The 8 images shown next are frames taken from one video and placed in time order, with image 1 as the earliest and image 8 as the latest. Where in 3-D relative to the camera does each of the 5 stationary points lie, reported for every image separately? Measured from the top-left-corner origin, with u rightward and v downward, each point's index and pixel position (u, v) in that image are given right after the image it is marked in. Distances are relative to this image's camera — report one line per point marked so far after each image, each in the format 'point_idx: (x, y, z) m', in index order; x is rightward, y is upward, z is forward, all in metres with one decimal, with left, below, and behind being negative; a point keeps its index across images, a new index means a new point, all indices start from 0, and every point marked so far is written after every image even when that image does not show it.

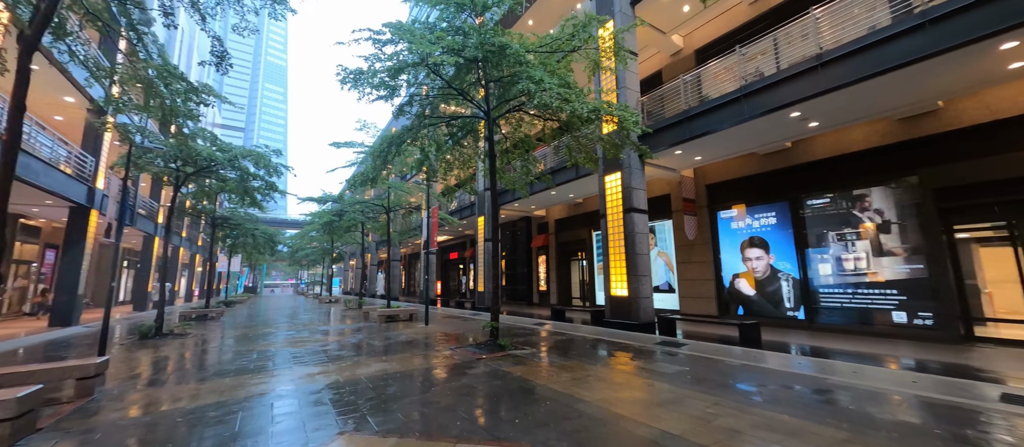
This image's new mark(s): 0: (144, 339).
0: (-12.5, -3.9, +12.8) m
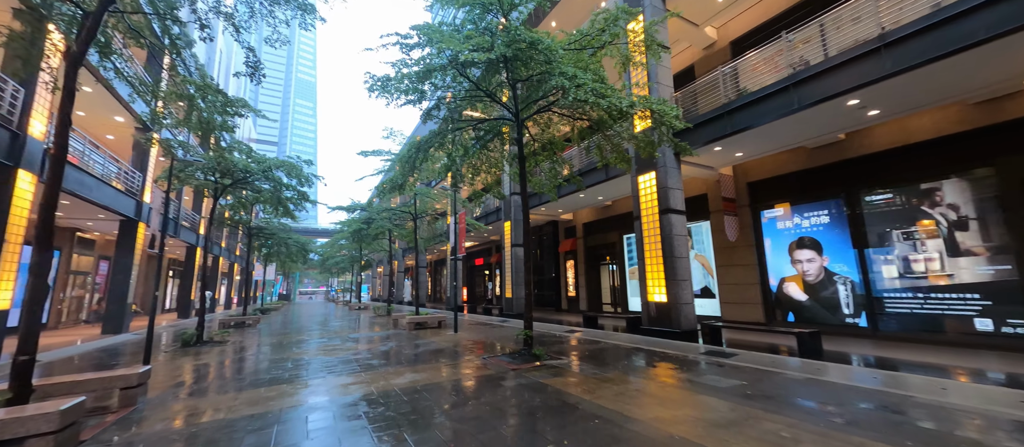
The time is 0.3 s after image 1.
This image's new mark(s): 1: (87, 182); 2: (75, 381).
0: (-11.4, -4.3, +13.1) m
1: (-16.6, +1.6, +14.7) m
2: (-6.8, -2.5, +5.9) m
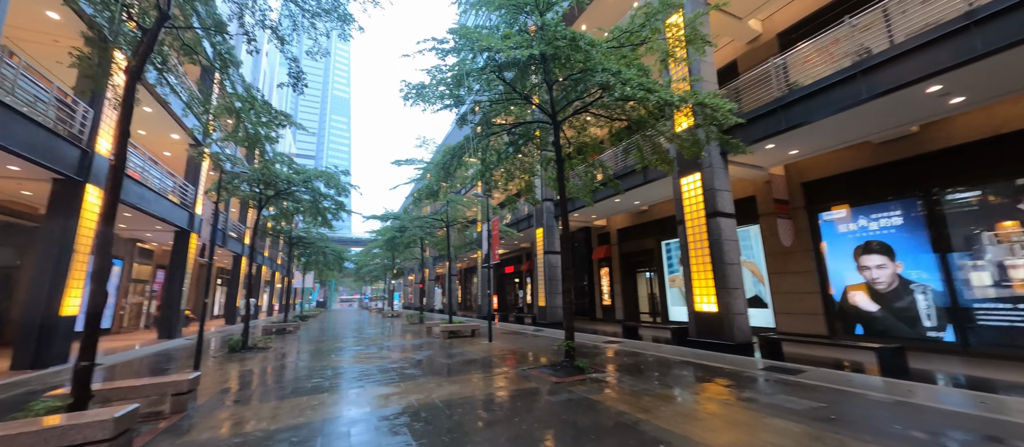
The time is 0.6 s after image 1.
0: (-10.2, -4.6, +13.6) m
1: (-15.3, +1.2, +15.6) m
2: (-6.1, -2.6, +6.0) m
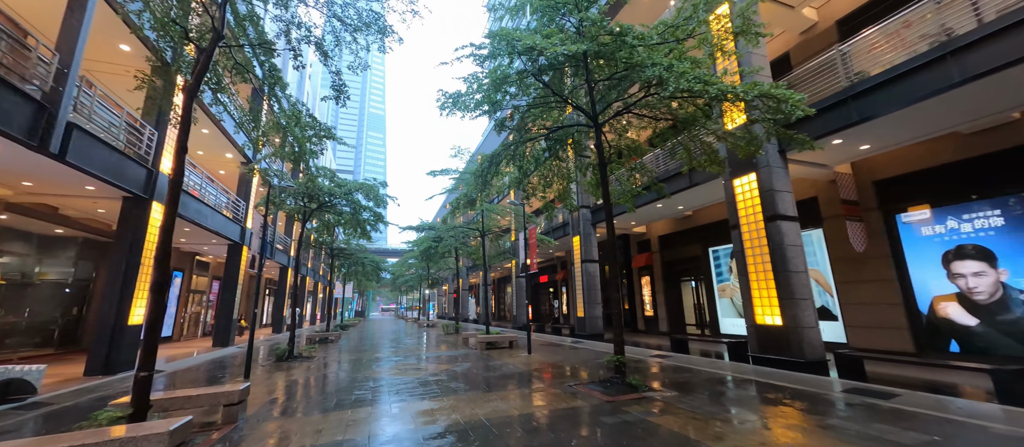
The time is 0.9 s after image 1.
0: (-8.7, -5.1, +14.0) m
1: (-13.7, +0.6, +16.6) m
2: (-5.4, -2.8, +6.2) m
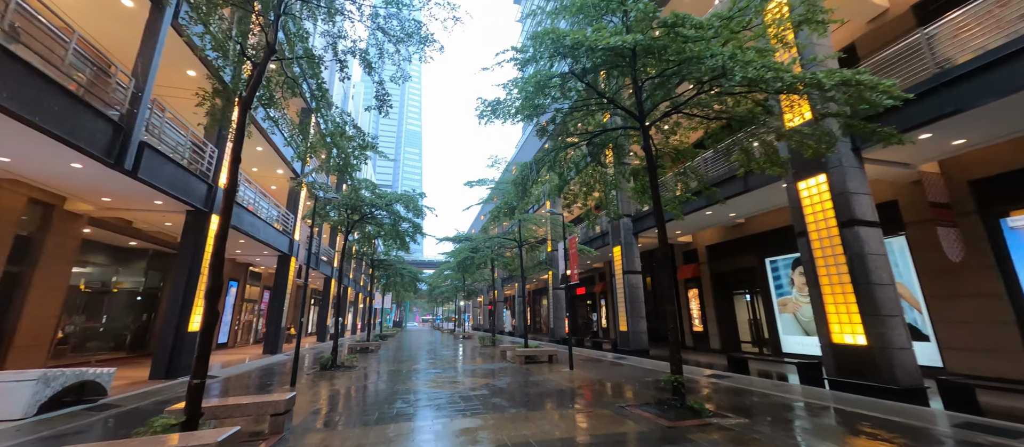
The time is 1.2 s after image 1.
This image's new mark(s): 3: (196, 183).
0: (-7.2, -5.5, +14.2) m
1: (-12.0, 0.0, +17.4) m
2: (-4.6, -3.0, +6.2) m
3: (-10.8, +1.4, +12.7) m
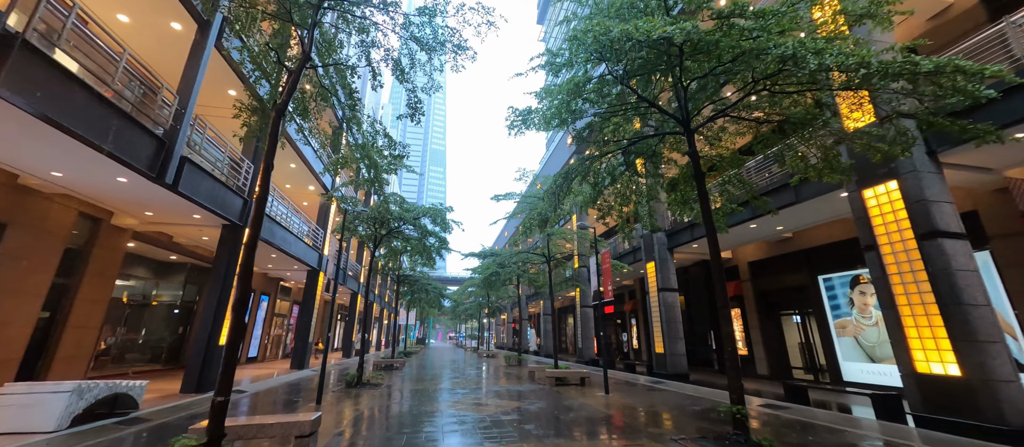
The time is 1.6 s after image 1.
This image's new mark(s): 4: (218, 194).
0: (-6.1, -6.1, +13.9) m
1: (-10.6, -0.7, +17.7) m
2: (-4.0, -3.2, +5.9) m
3: (-9.7, +0.9, +13.0) m
4: (-9.6, +1.0, +12.2) m
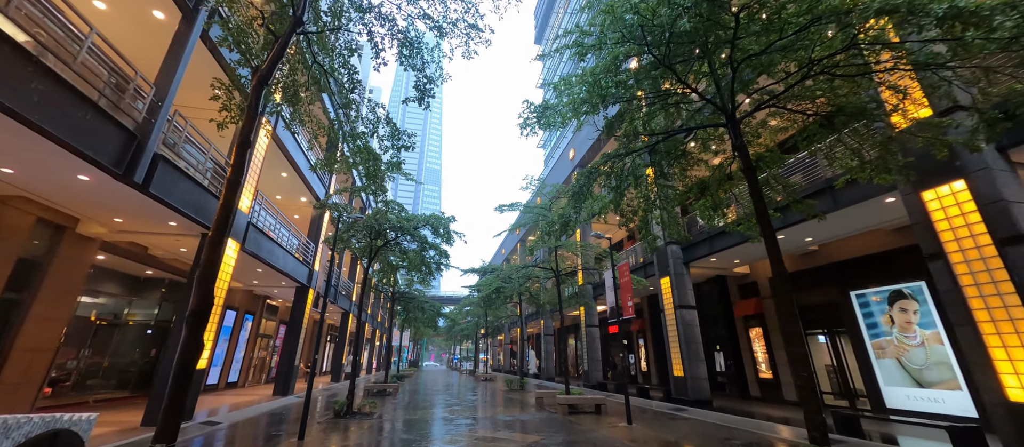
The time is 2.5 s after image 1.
0: (-5.8, -6.4, +12.4) m
1: (-10.4, -1.2, +16.4) m
2: (-3.6, -3.1, +4.6) m
3: (-9.4, +0.6, +11.8) m
4: (-9.3, +0.7, +11.0) m
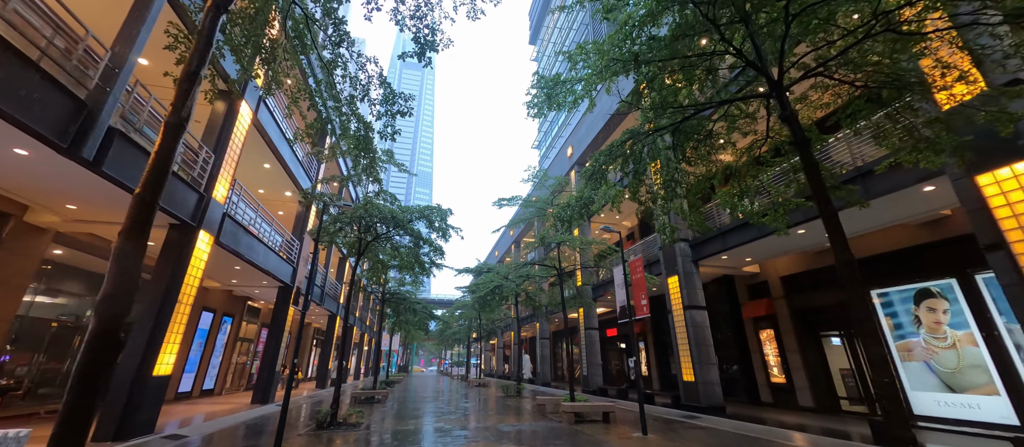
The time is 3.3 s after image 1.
0: (-5.7, -6.1, +11.2) m
1: (-10.4, -0.9, +15.1) m
2: (-3.3, -2.7, +3.5) m
3: (-9.3, +0.9, +10.6) m
4: (-9.2, +1.0, +9.8) m
